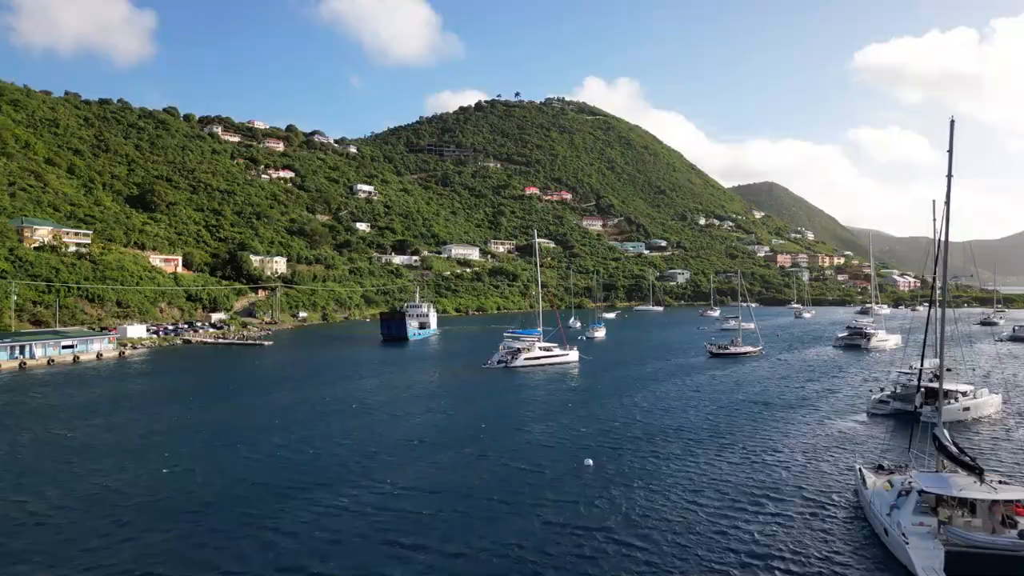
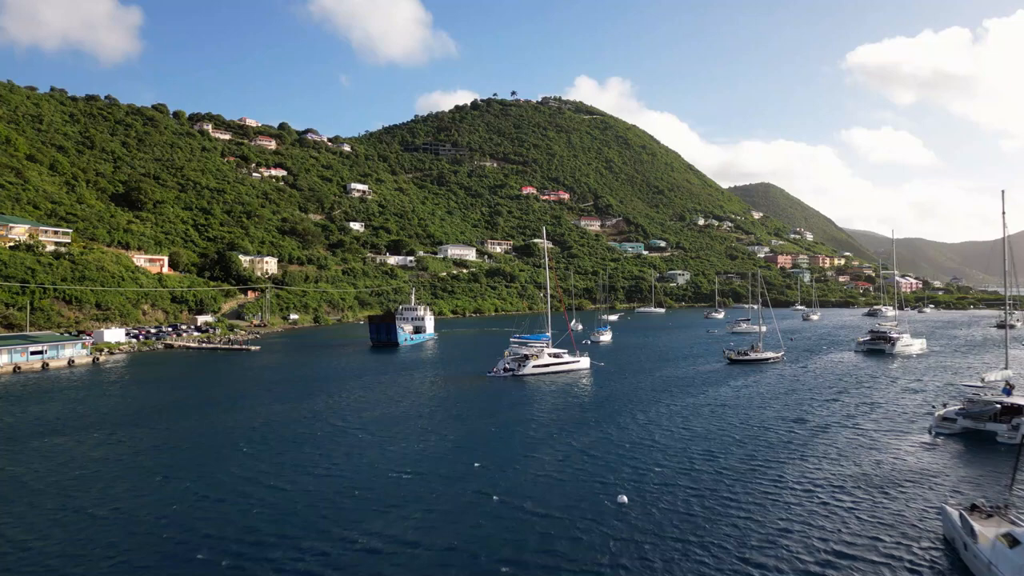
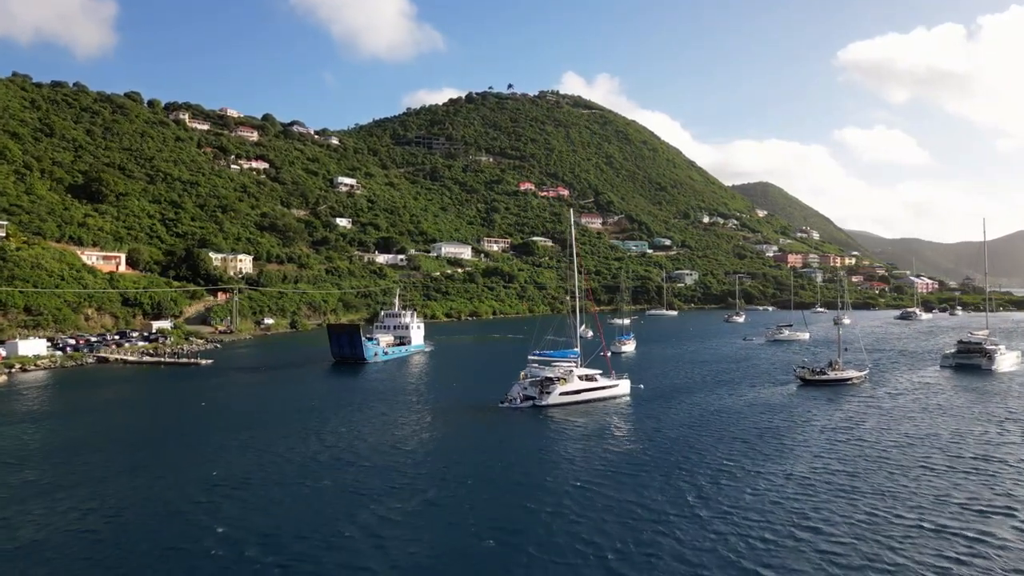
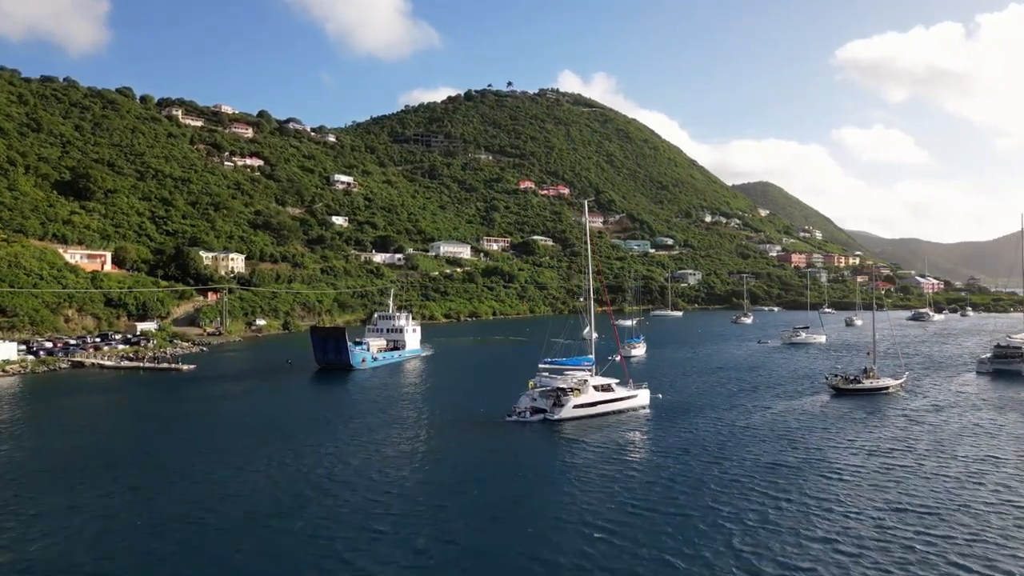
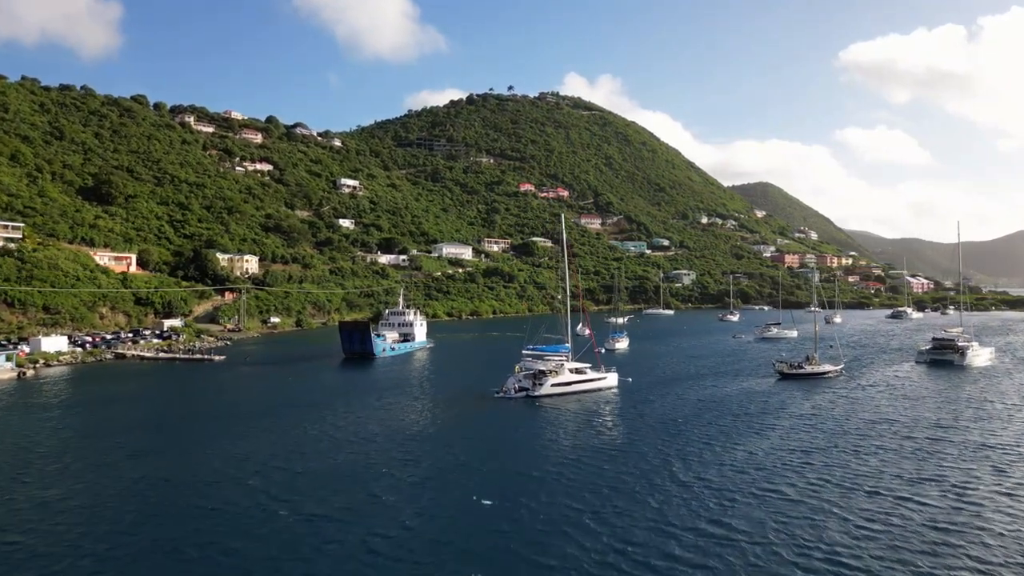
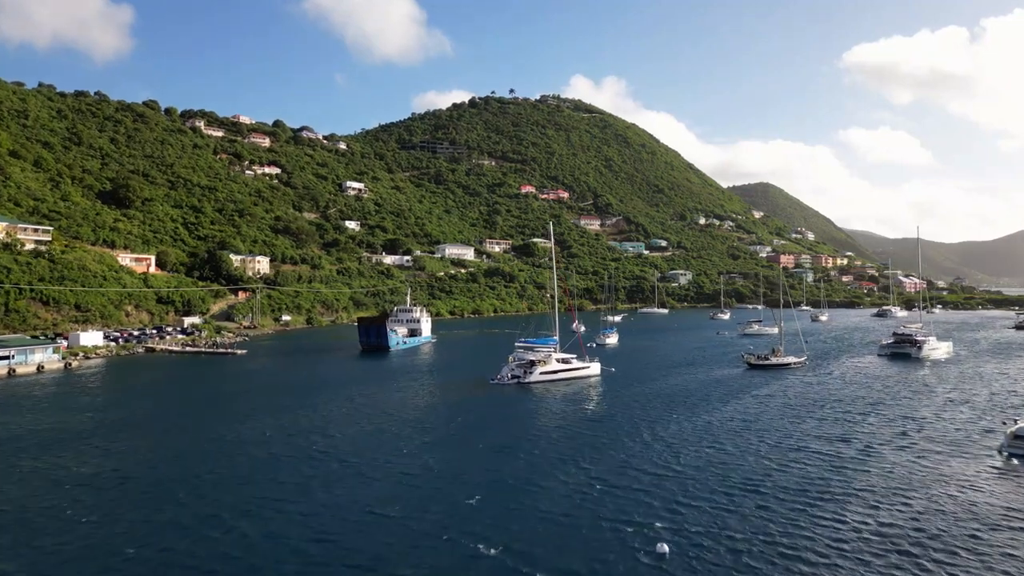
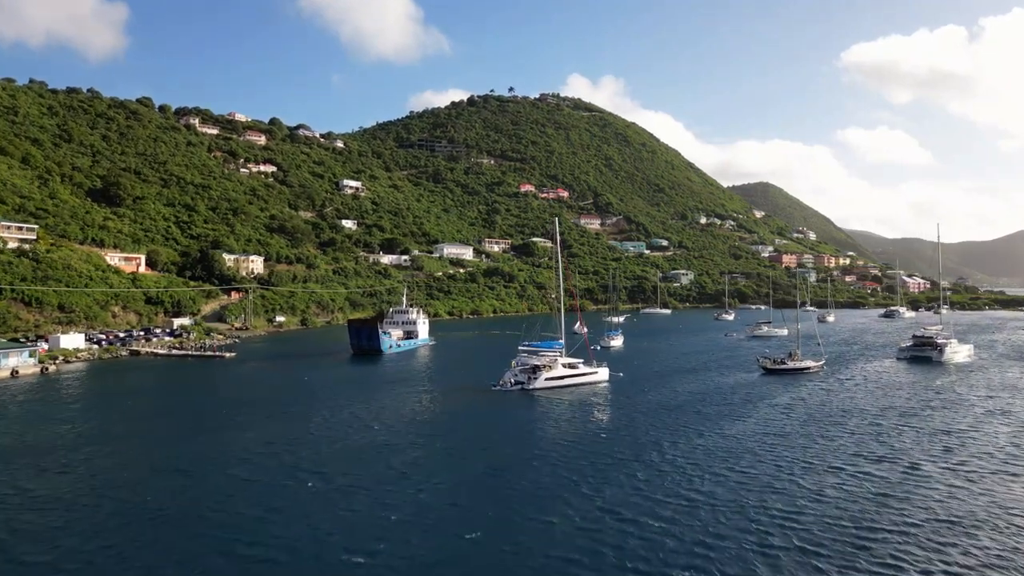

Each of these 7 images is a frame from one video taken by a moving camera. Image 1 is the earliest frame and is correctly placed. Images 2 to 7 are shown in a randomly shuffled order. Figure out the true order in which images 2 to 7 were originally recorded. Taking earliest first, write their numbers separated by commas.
2, 6, 7, 5, 3, 4
